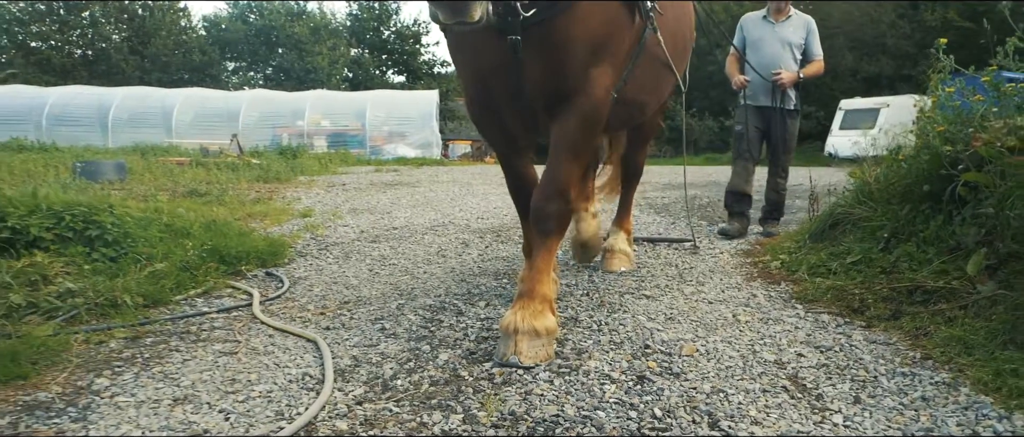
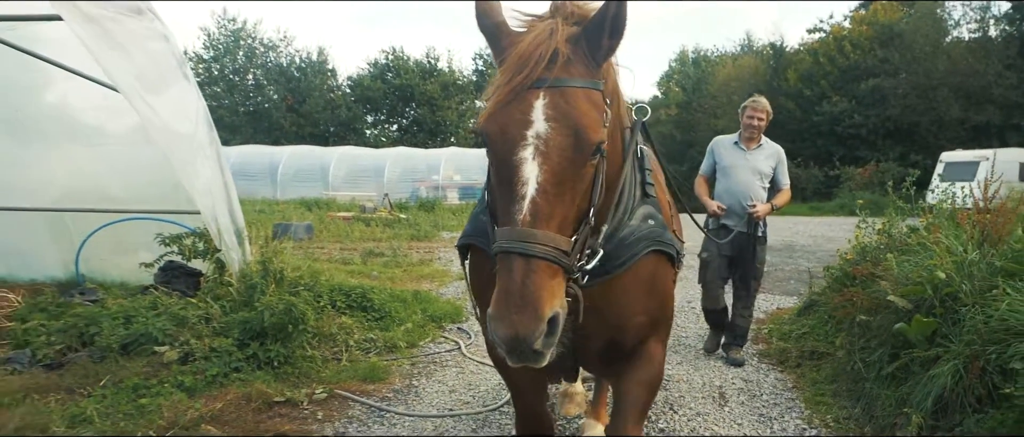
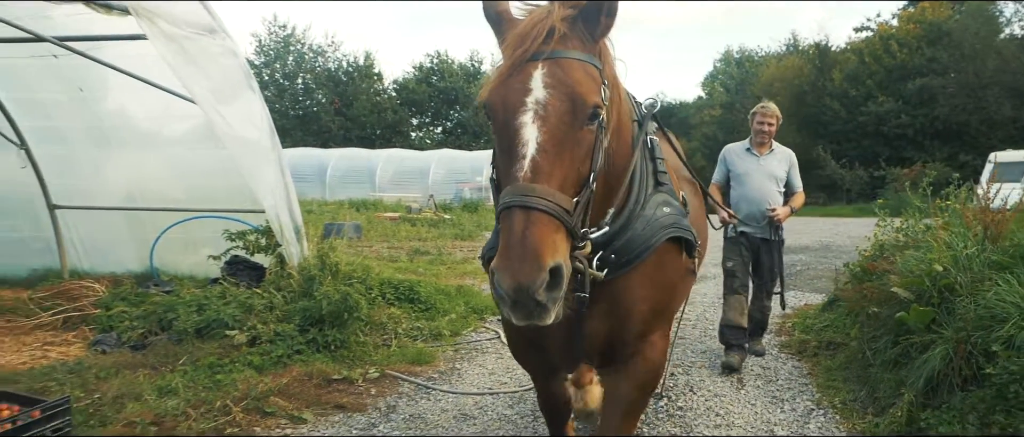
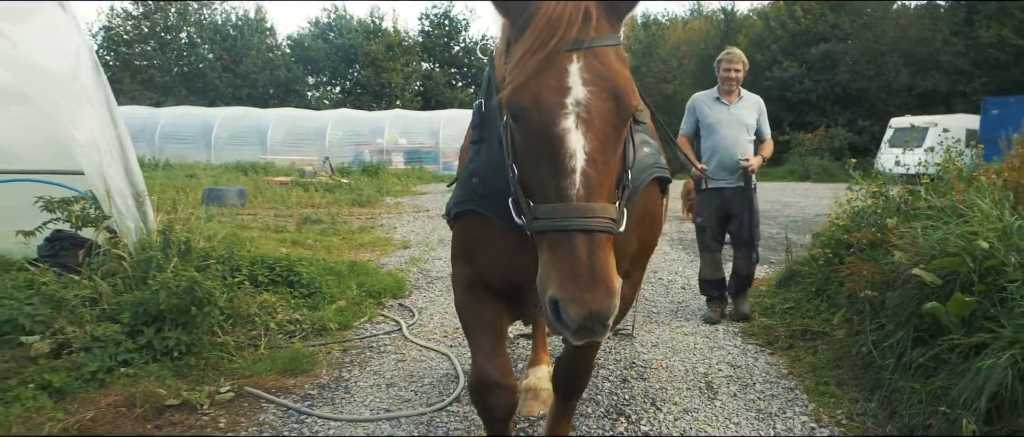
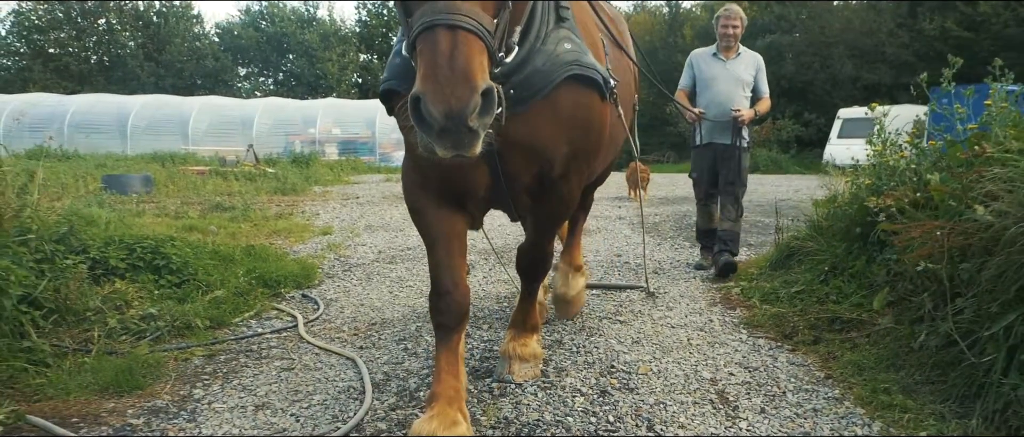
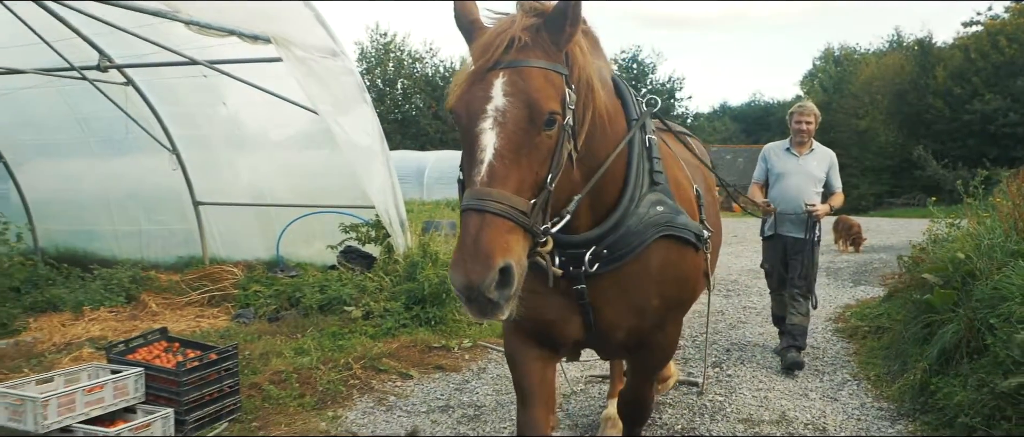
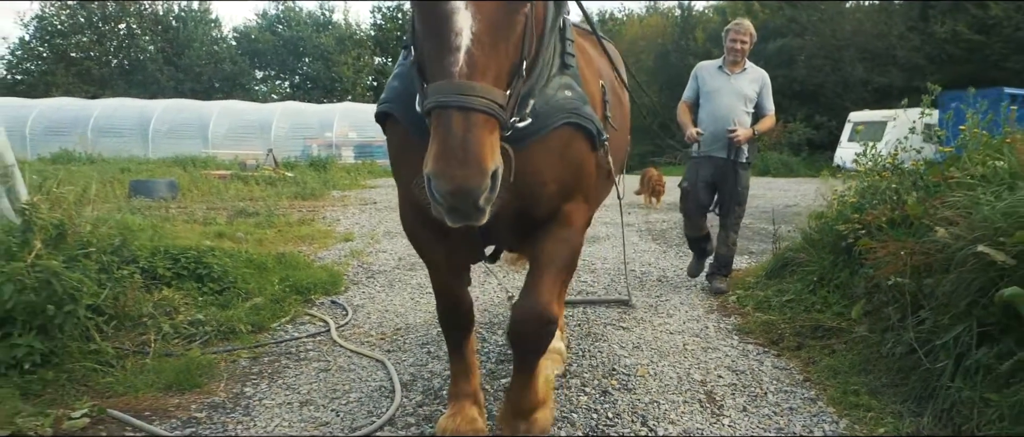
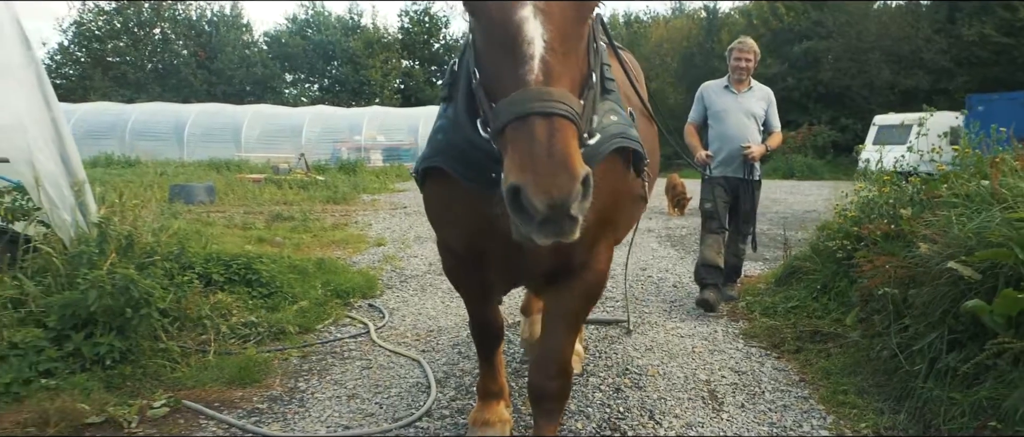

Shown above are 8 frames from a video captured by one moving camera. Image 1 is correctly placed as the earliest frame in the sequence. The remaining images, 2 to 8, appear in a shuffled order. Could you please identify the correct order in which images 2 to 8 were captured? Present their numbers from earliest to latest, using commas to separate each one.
5, 7, 8, 4, 2, 3, 6
